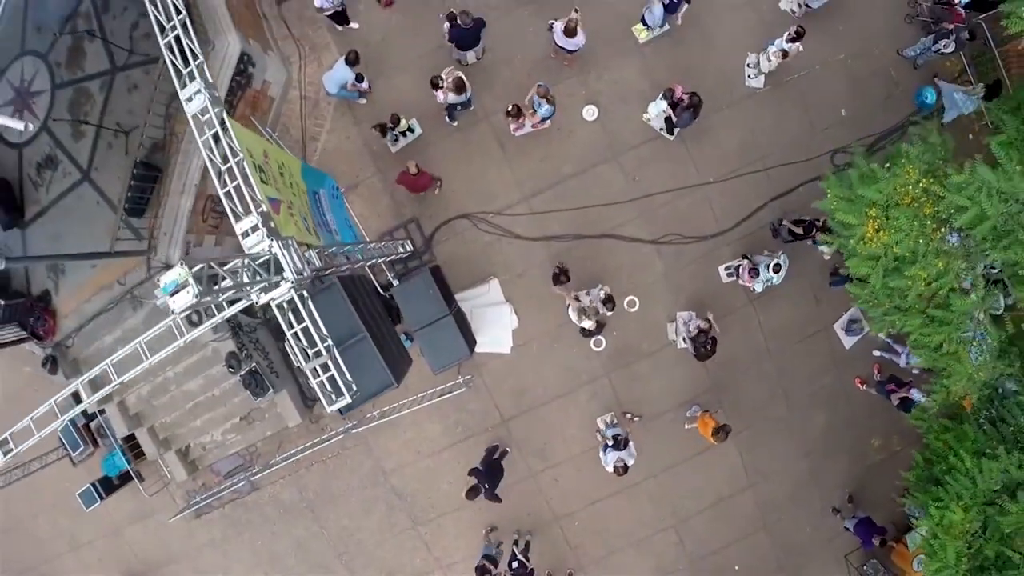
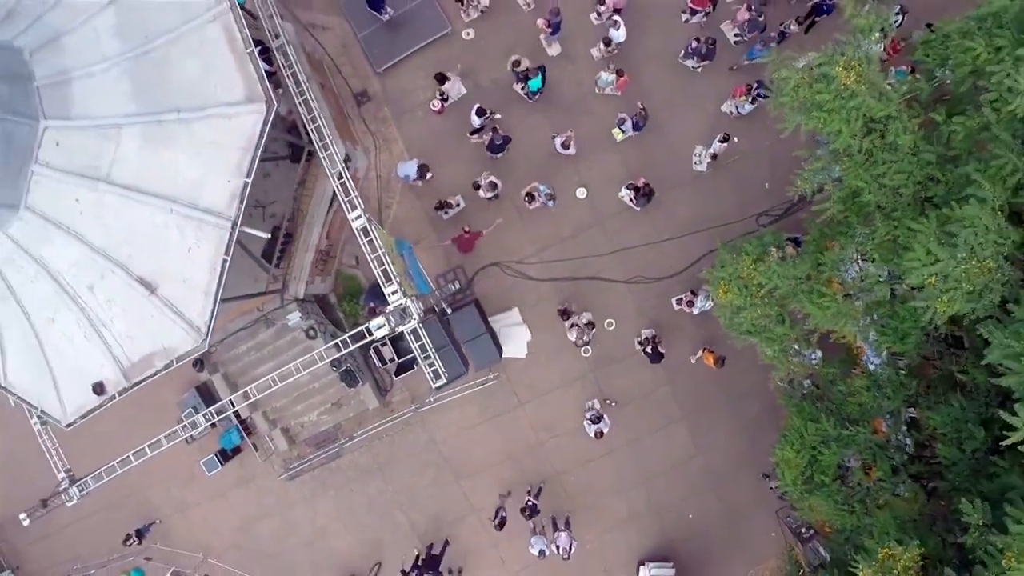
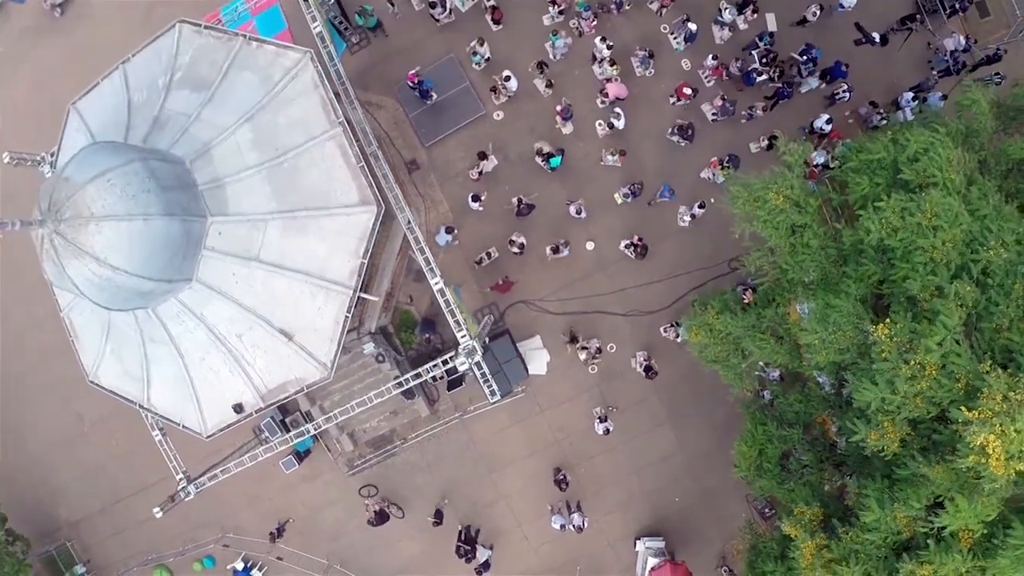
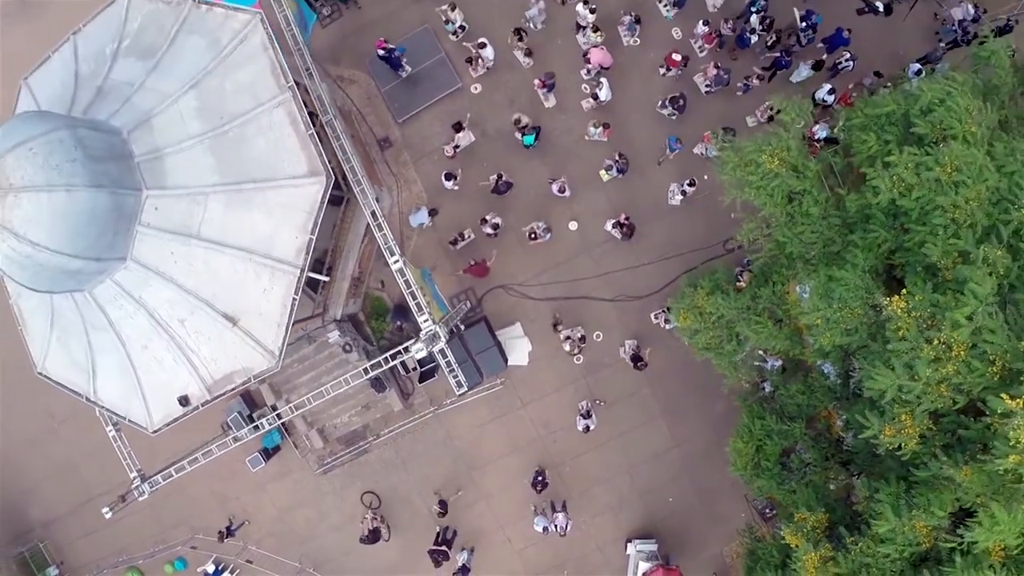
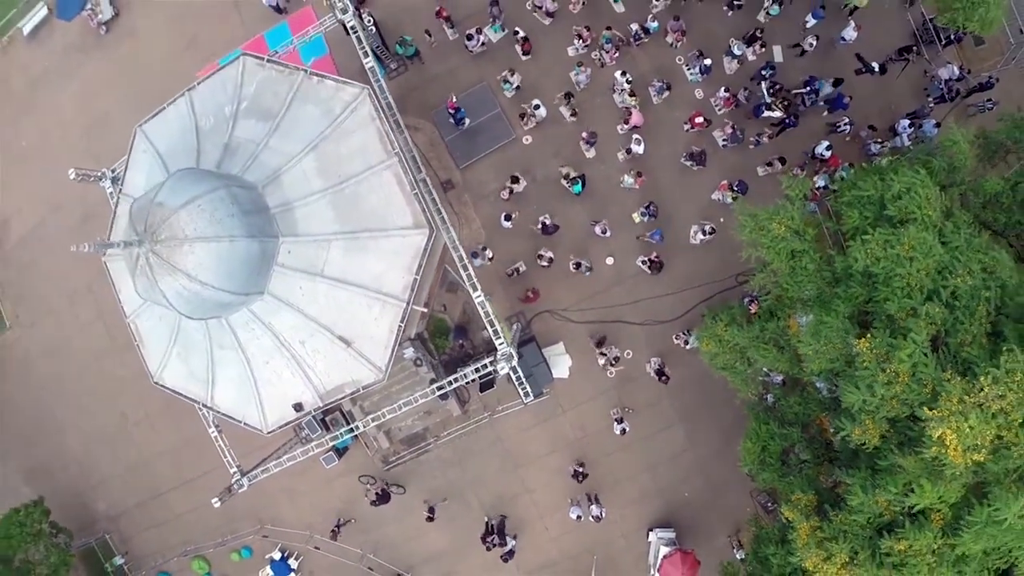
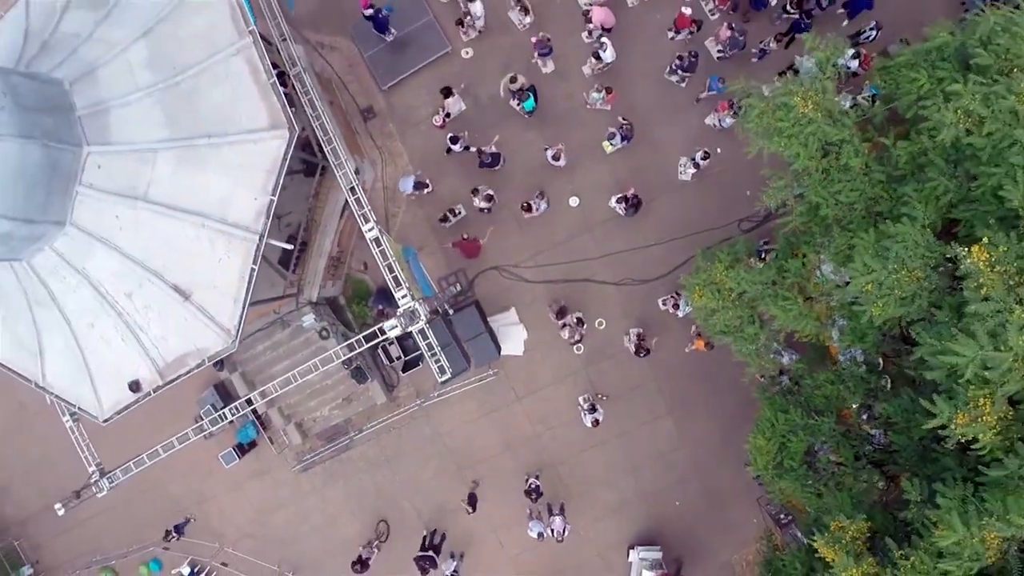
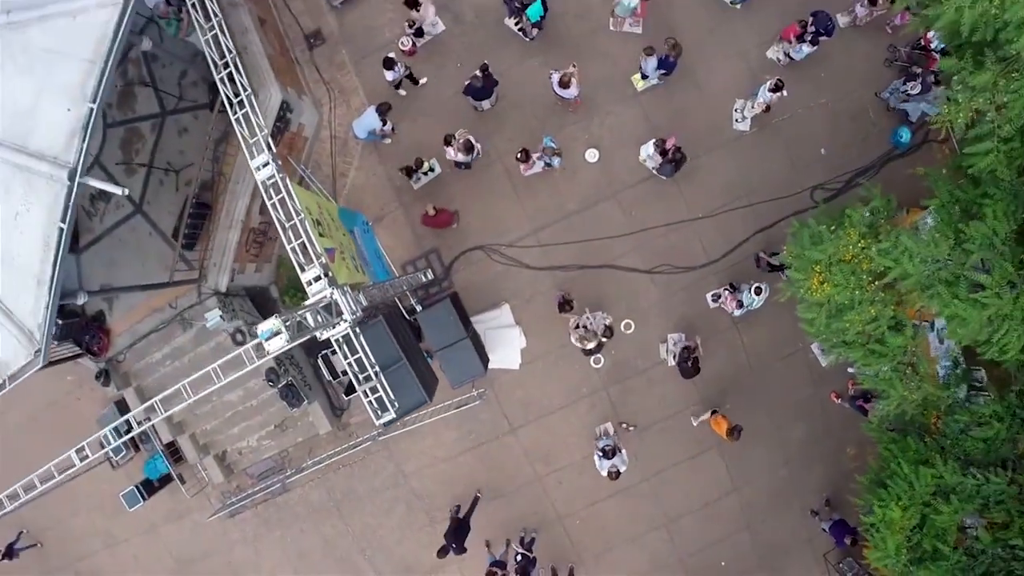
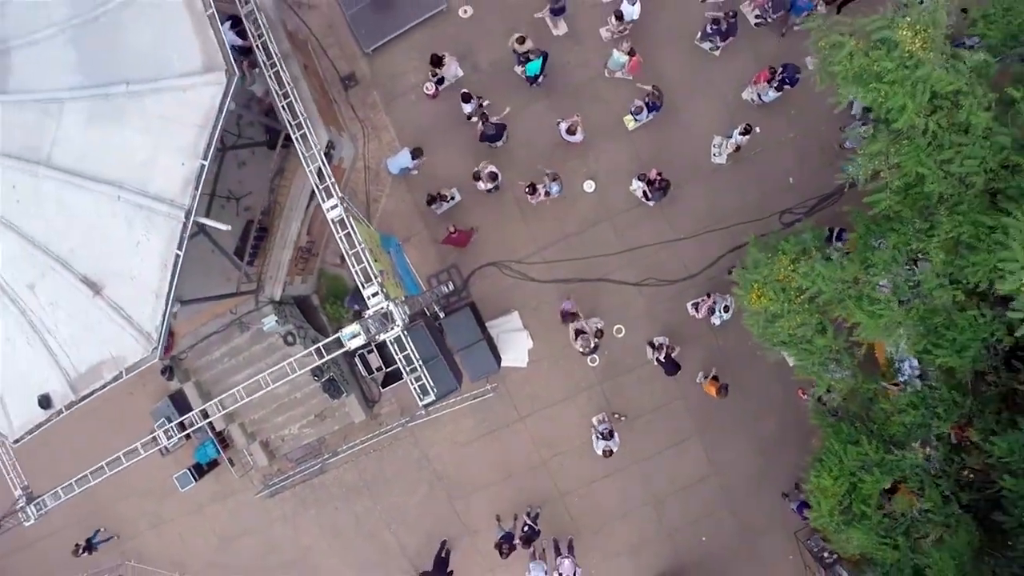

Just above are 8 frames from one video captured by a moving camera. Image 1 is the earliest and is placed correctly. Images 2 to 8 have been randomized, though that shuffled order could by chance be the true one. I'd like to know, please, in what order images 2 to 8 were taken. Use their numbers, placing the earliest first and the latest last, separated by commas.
7, 8, 2, 6, 4, 3, 5
